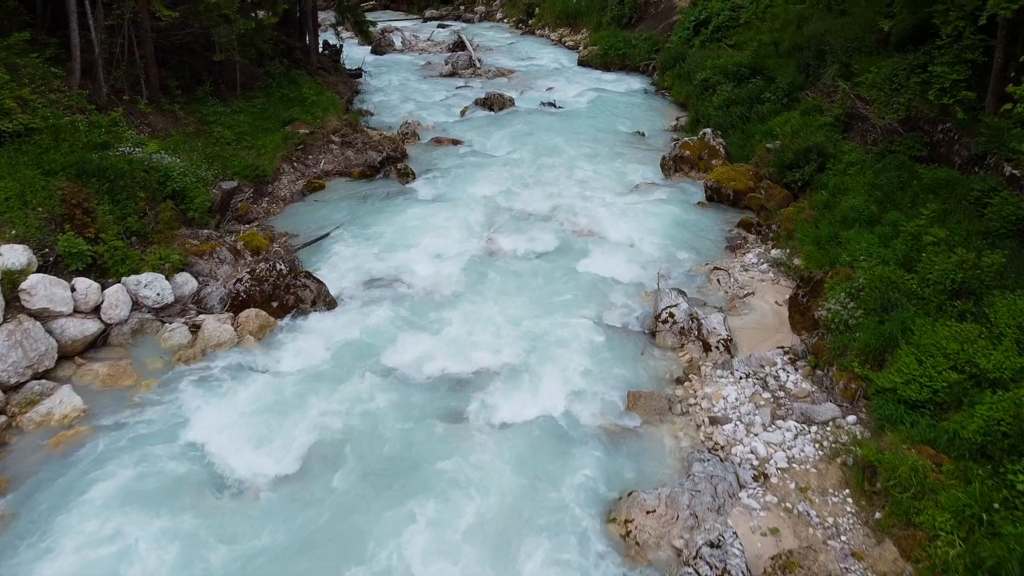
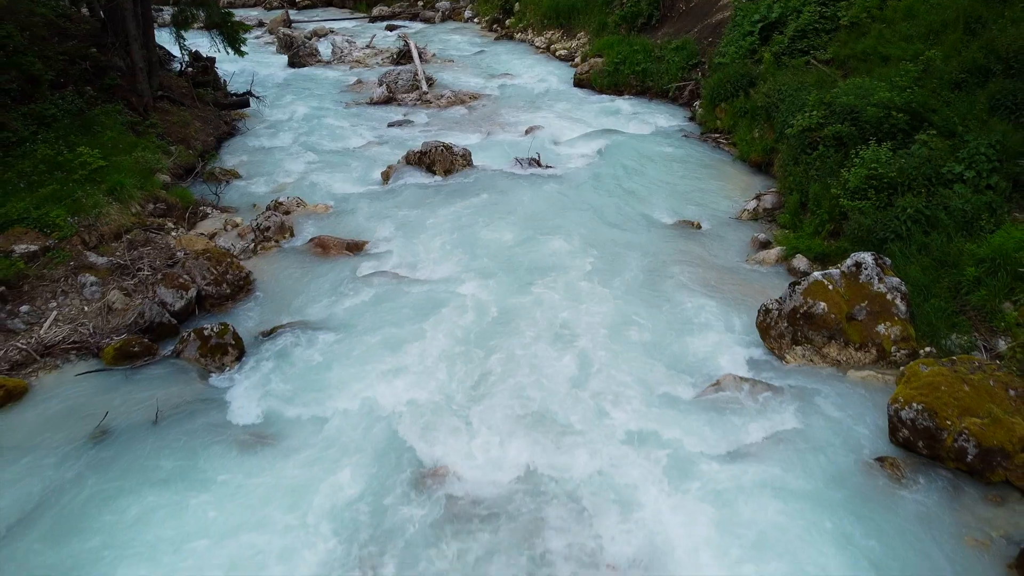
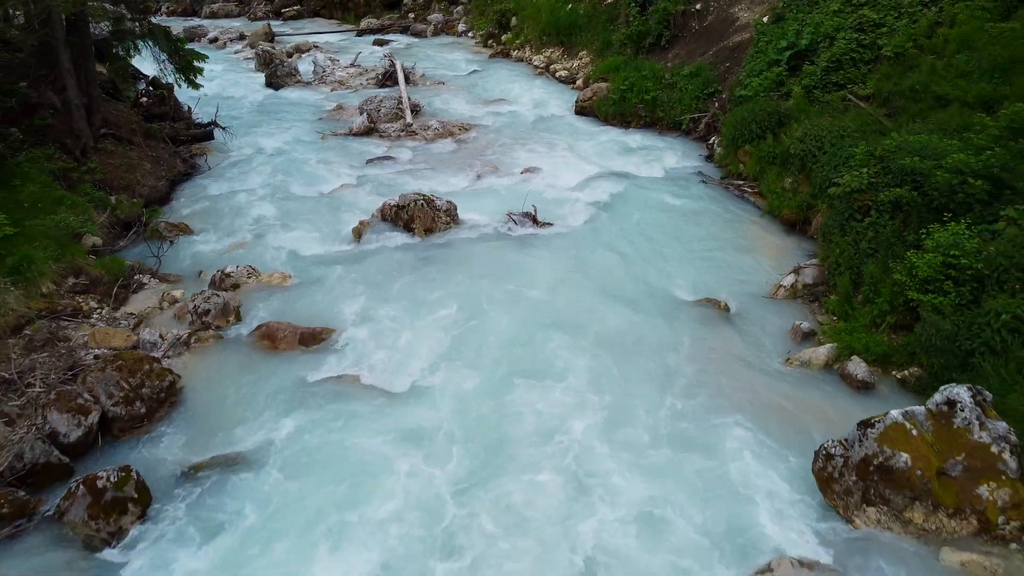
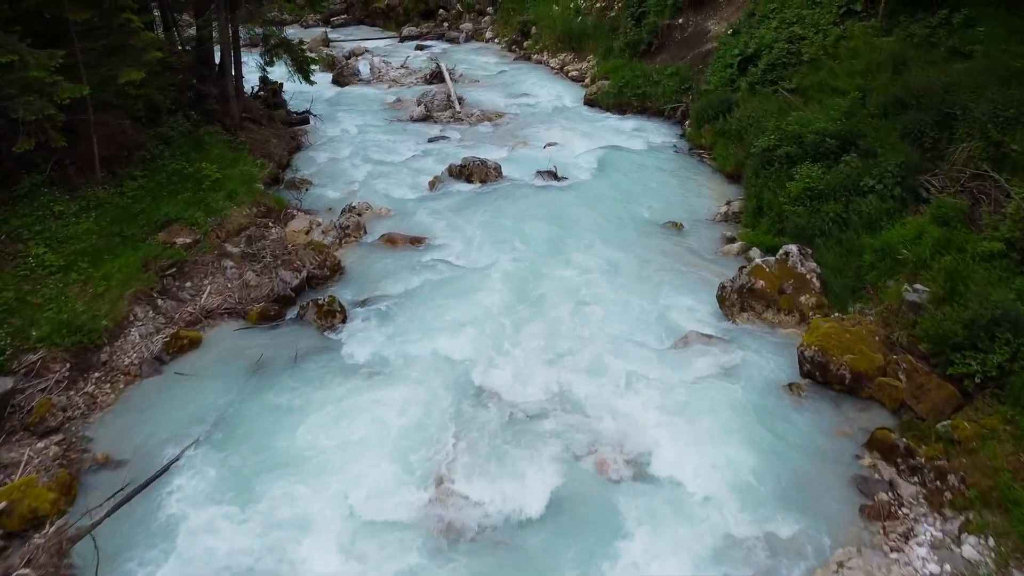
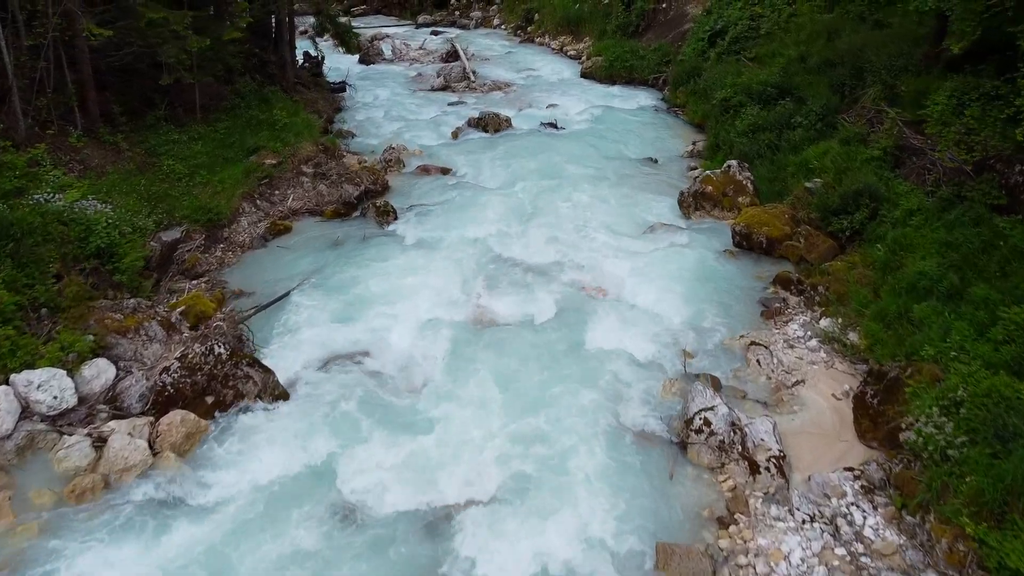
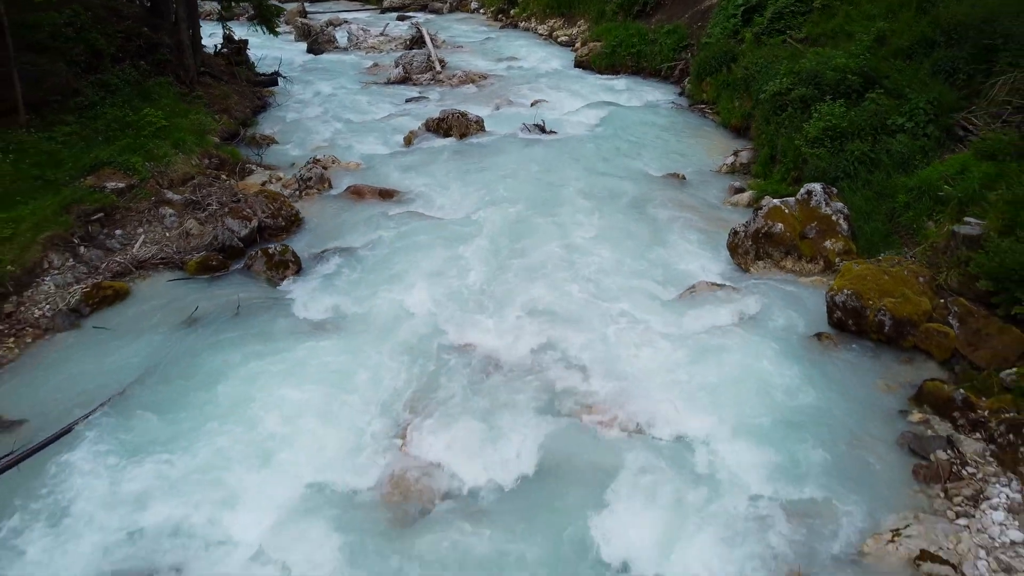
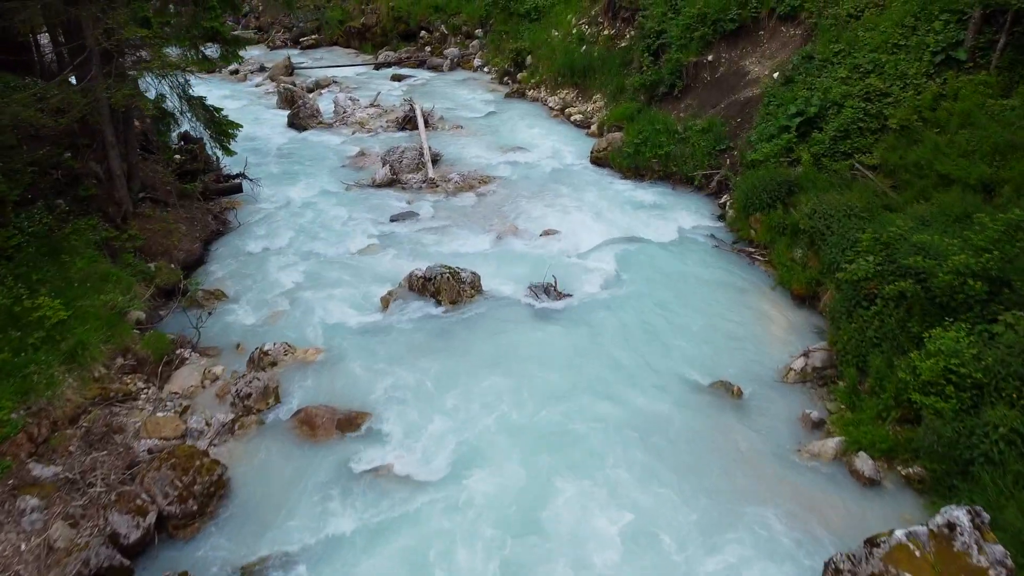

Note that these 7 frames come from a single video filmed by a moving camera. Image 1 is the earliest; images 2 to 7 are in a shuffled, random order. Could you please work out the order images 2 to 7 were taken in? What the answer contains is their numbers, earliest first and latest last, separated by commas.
5, 4, 7, 3, 2, 6
